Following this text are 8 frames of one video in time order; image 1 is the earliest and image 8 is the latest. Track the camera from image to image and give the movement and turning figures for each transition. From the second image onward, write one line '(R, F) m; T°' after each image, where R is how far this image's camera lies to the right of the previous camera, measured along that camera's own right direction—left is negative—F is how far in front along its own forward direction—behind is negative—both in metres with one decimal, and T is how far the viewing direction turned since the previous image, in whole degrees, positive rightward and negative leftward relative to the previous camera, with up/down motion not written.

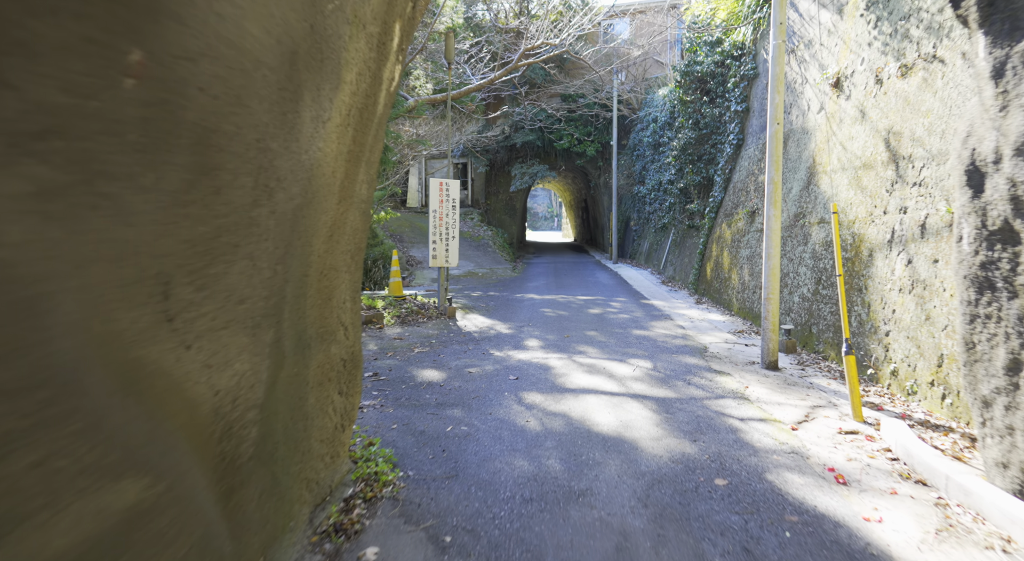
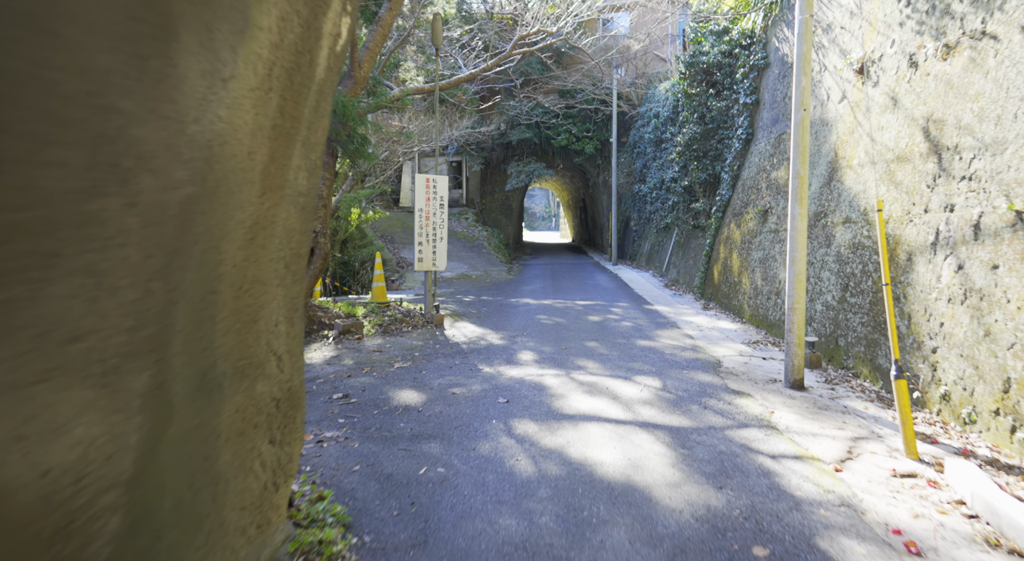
(+0.1, +0.8) m; 0°
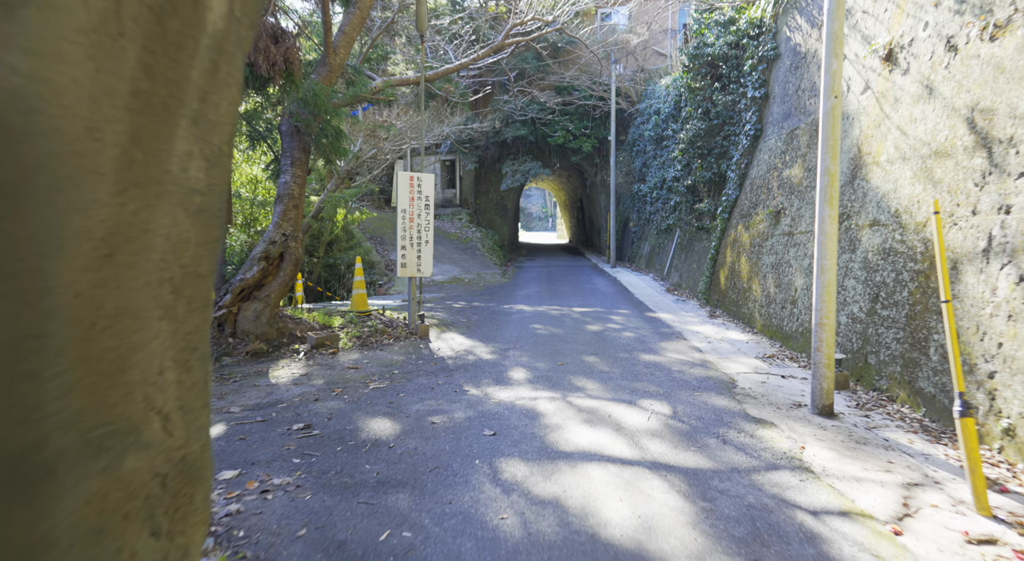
(+0.1, +0.7) m; 0°
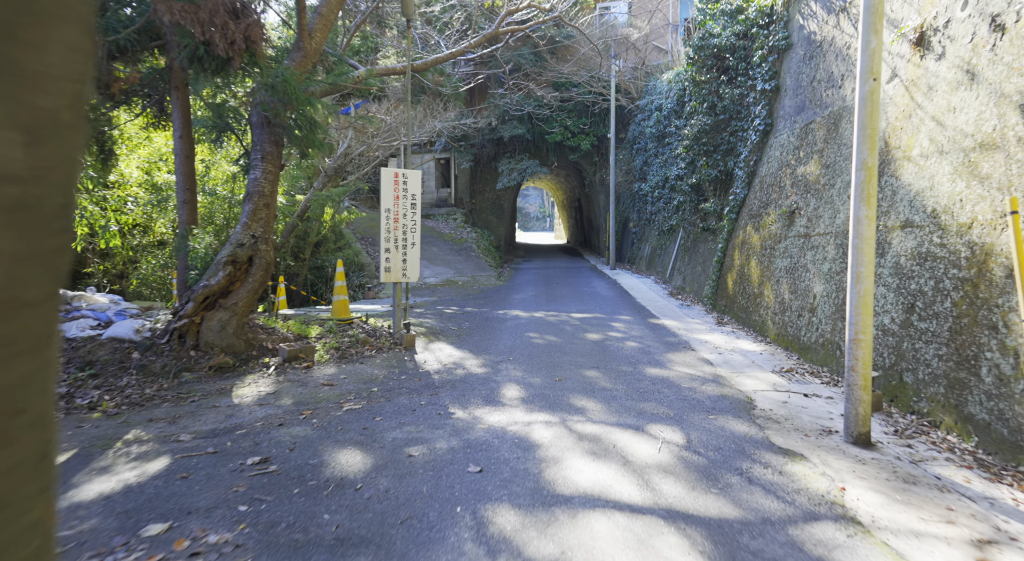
(+0.1, +0.7) m; 0°
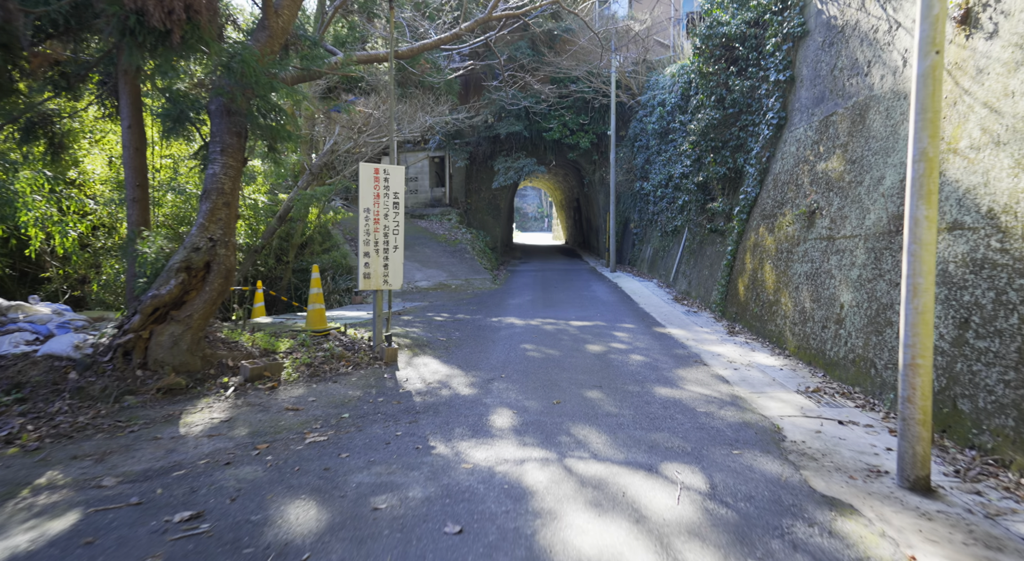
(+0.1, +0.8) m; 0°
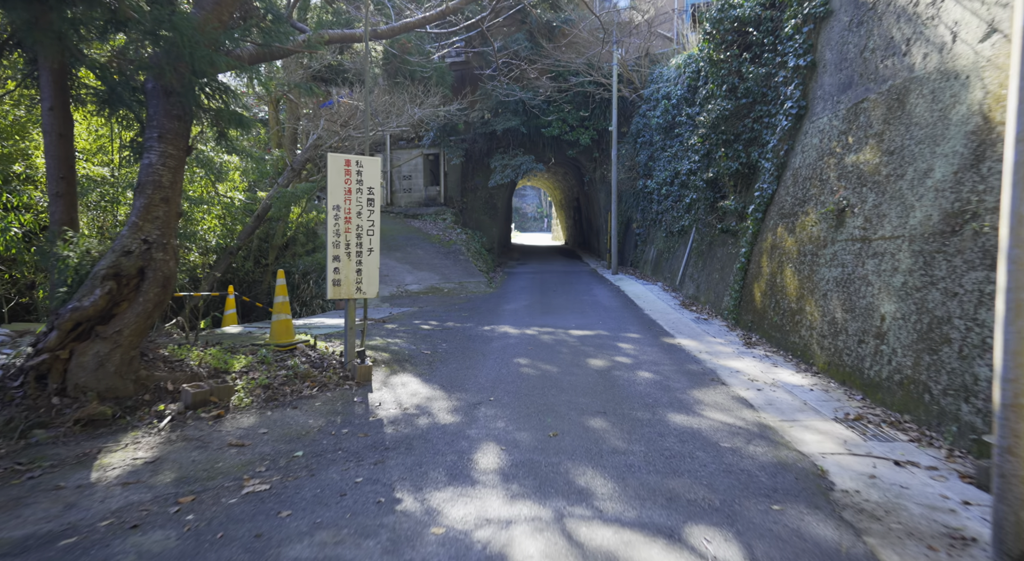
(+0.1, +0.9) m; 0°
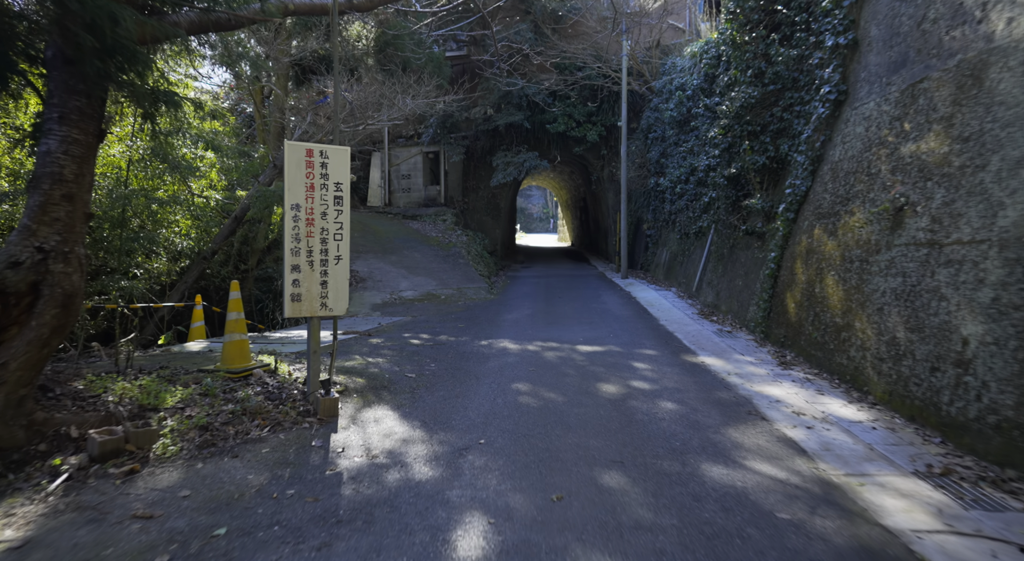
(+0.1, +1.1) m; -1°
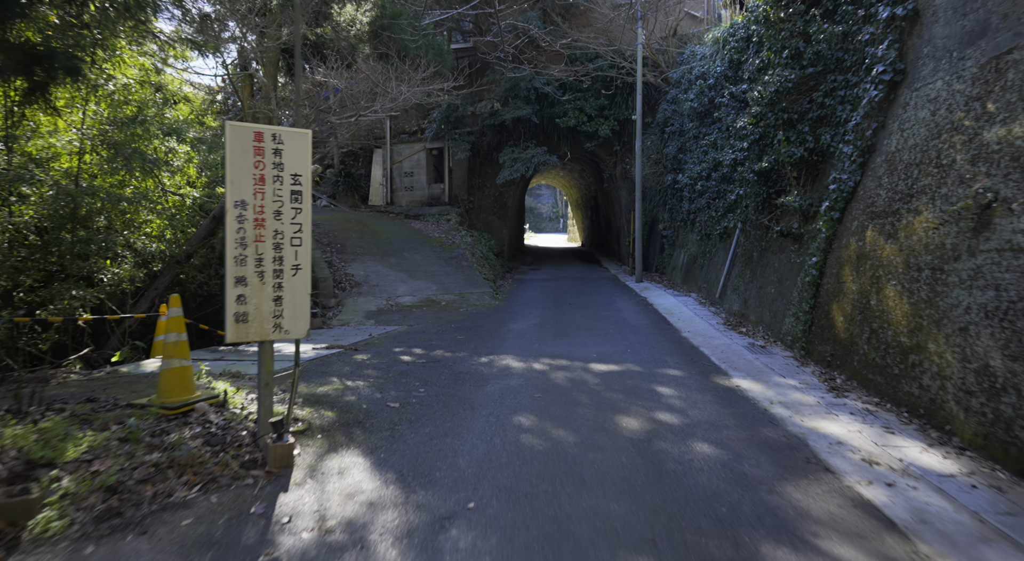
(+0.1, +1.0) m; -1°
